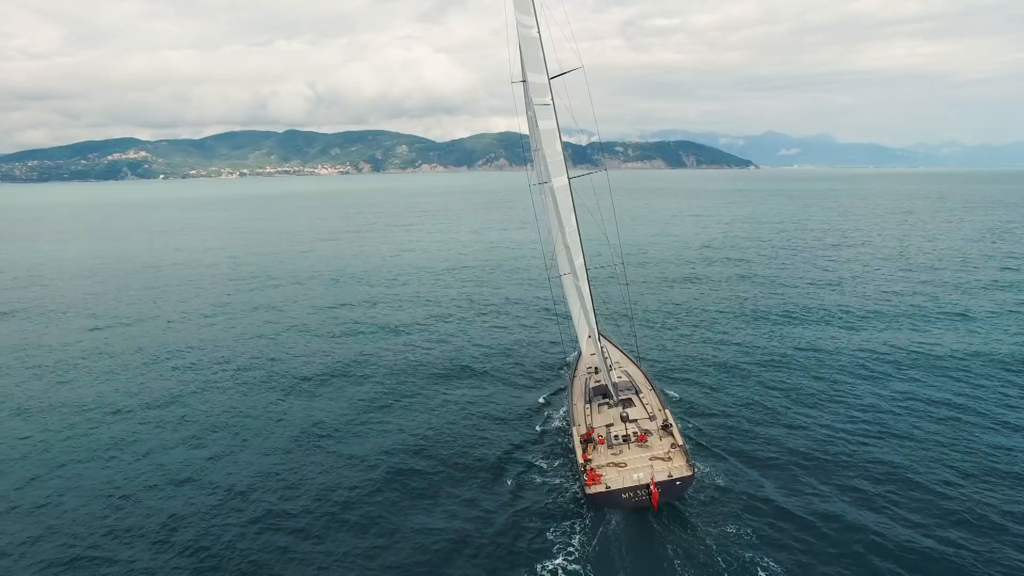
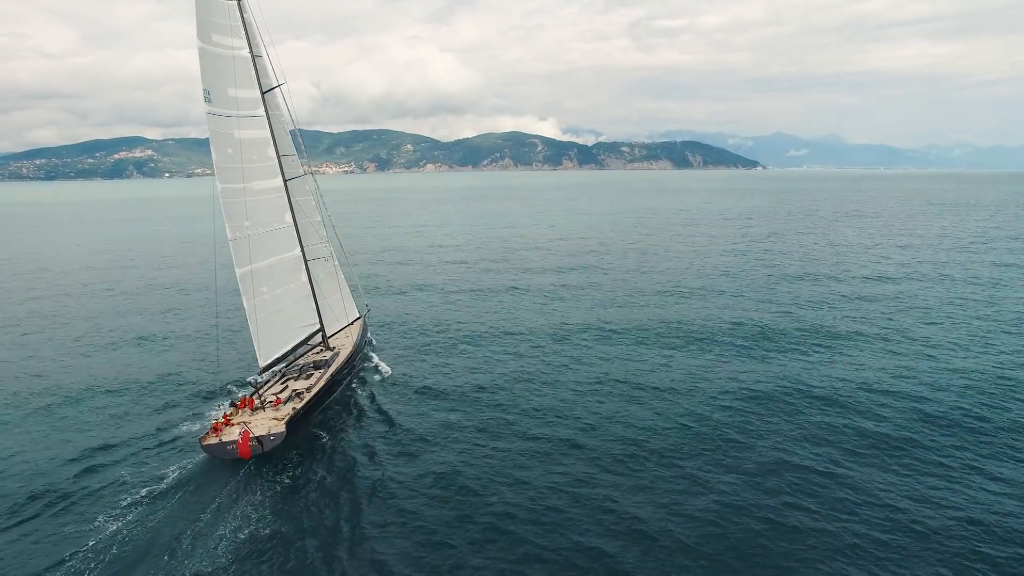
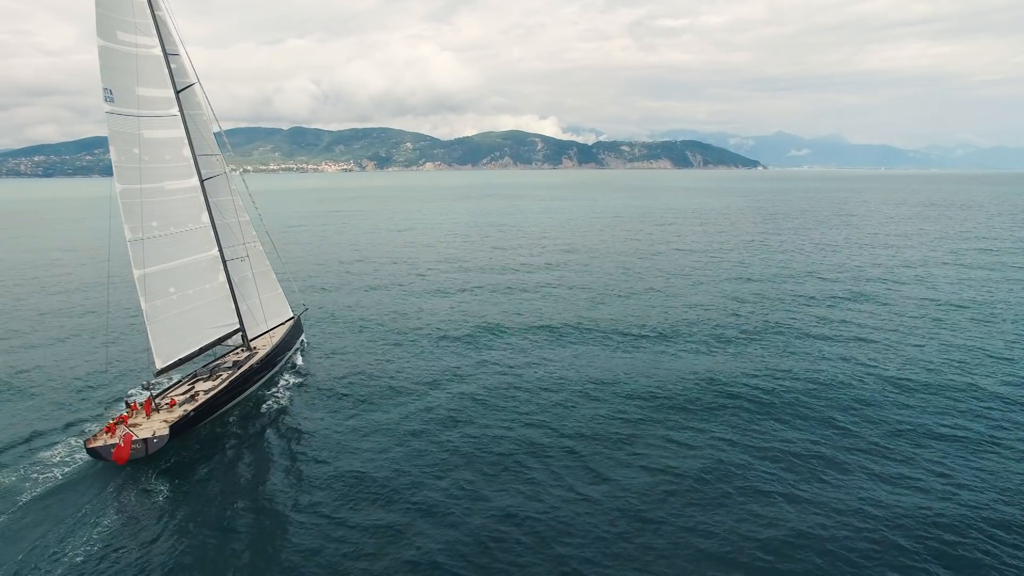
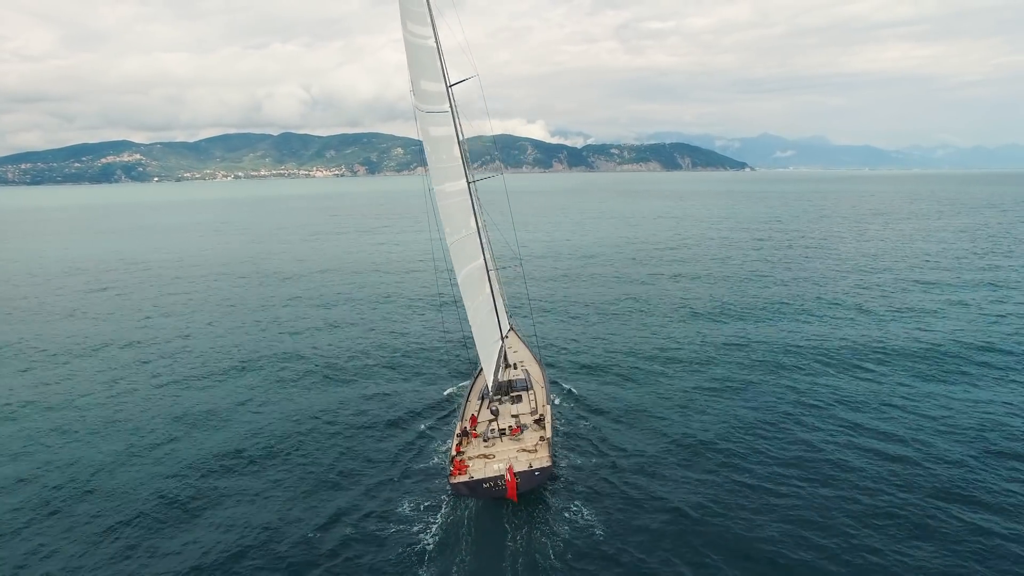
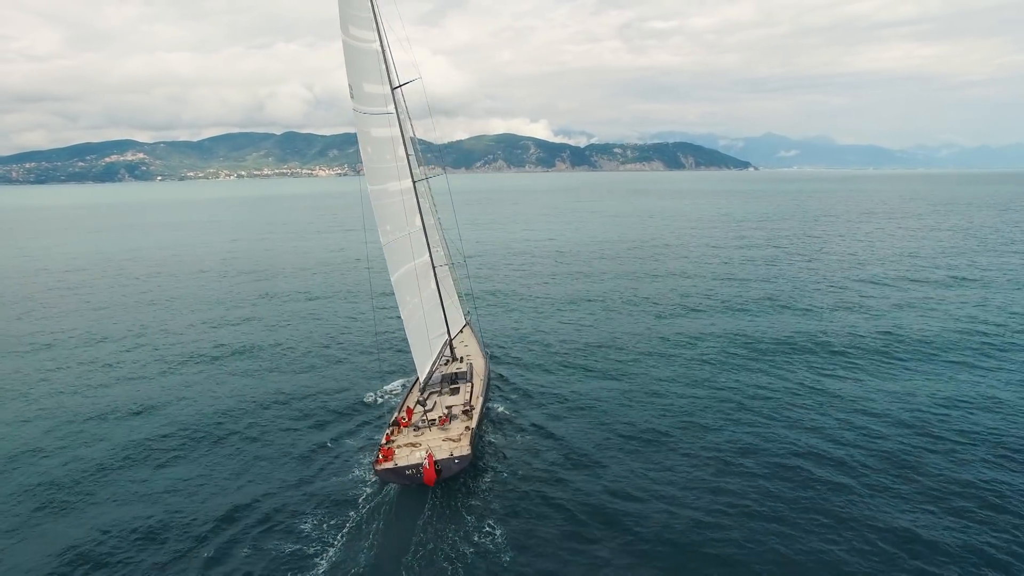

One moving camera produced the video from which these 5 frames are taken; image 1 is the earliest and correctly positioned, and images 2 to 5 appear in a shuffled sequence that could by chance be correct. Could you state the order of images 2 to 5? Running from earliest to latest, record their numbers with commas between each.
4, 5, 2, 3
